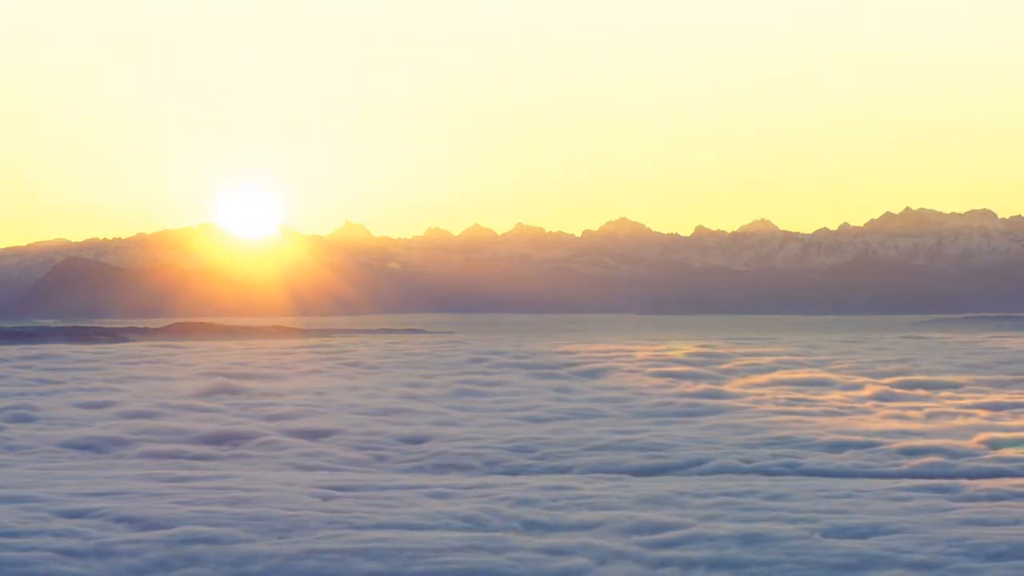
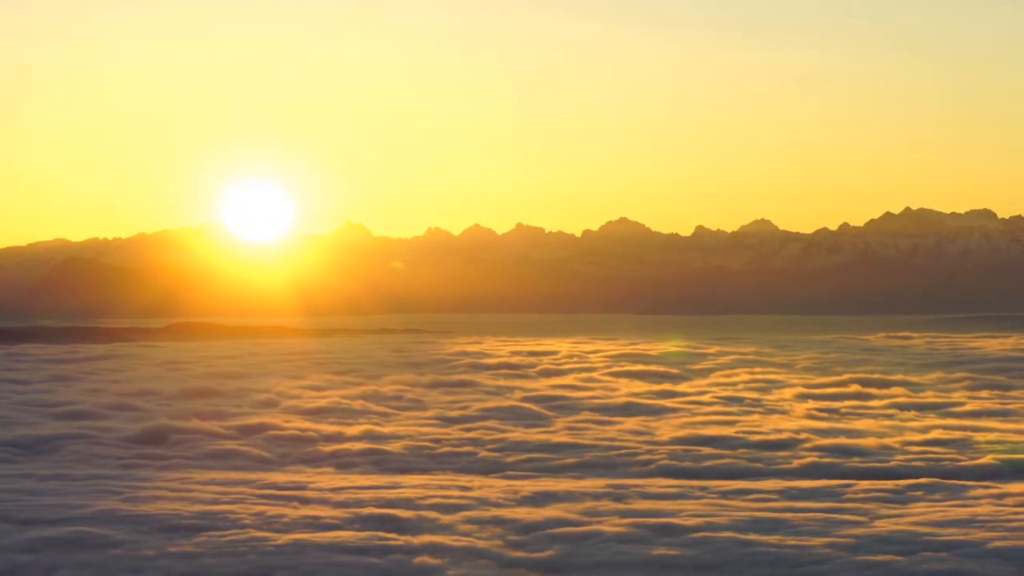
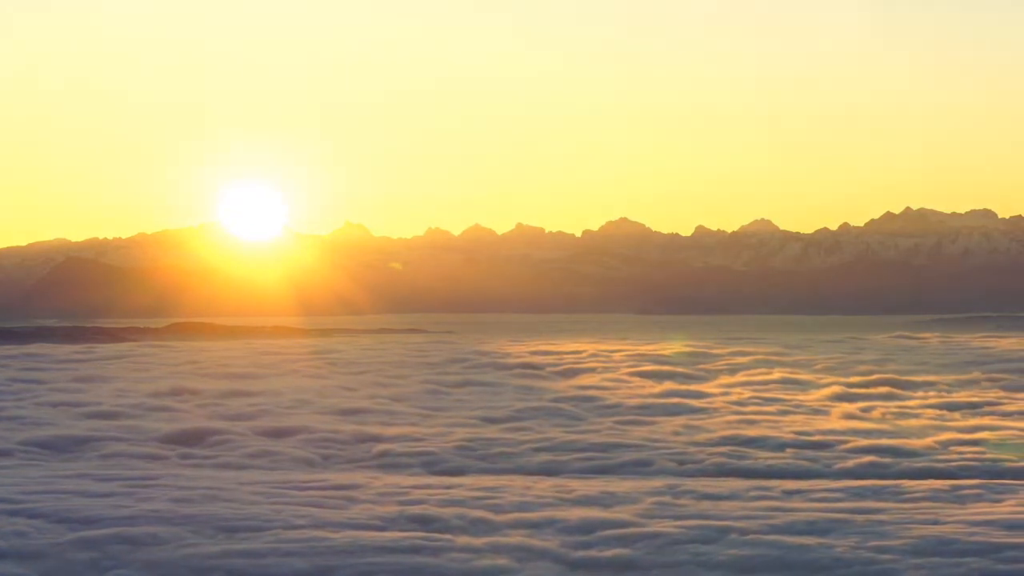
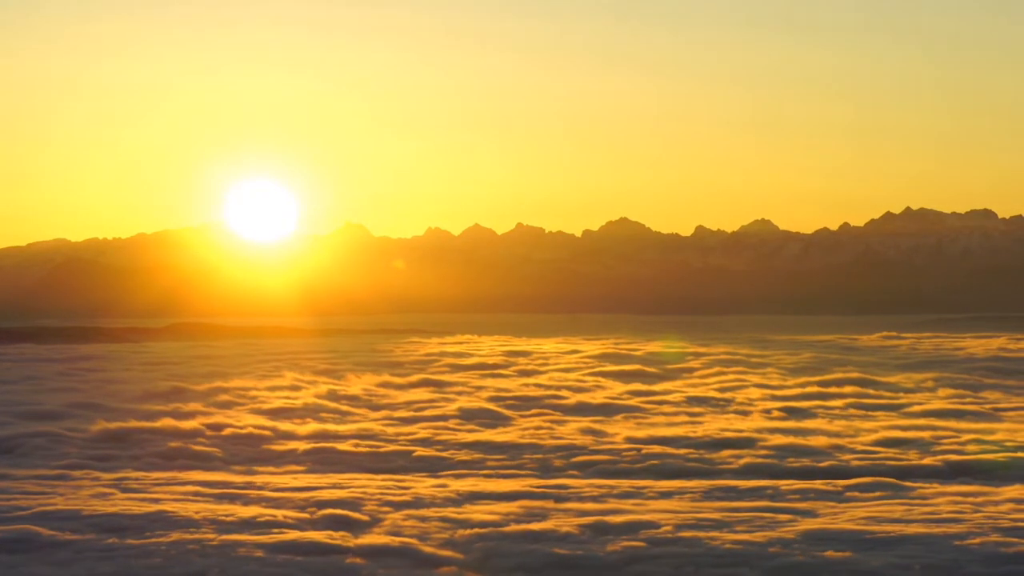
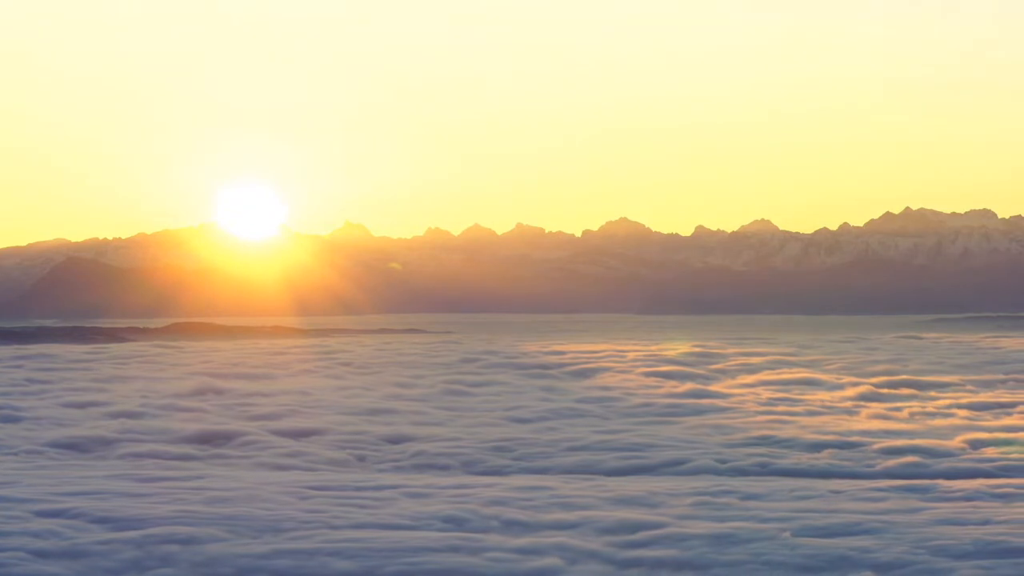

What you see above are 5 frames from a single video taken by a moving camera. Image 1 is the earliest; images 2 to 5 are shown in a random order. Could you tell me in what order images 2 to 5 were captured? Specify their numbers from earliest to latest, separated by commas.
5, 3, 2, 4
